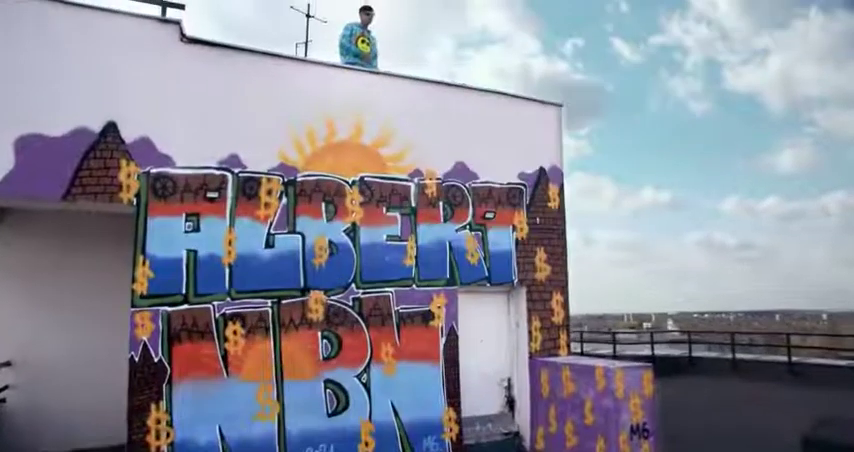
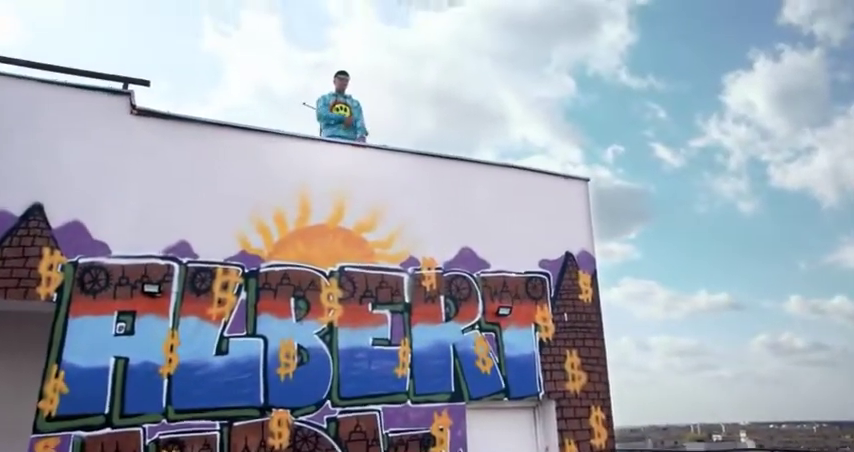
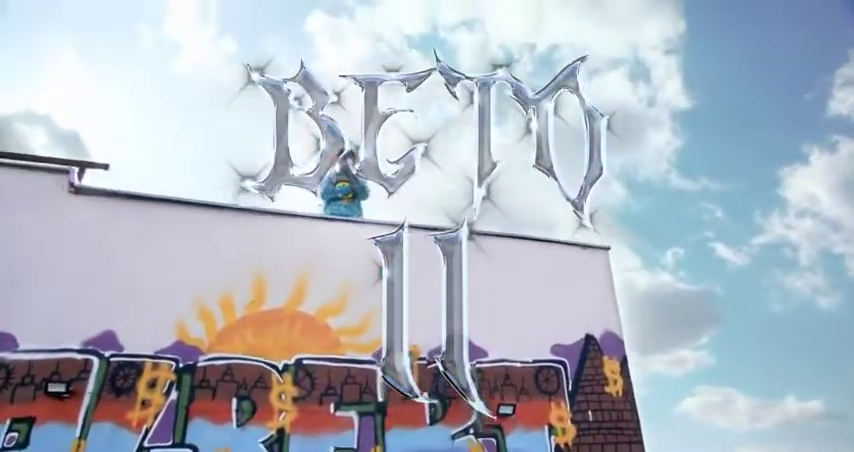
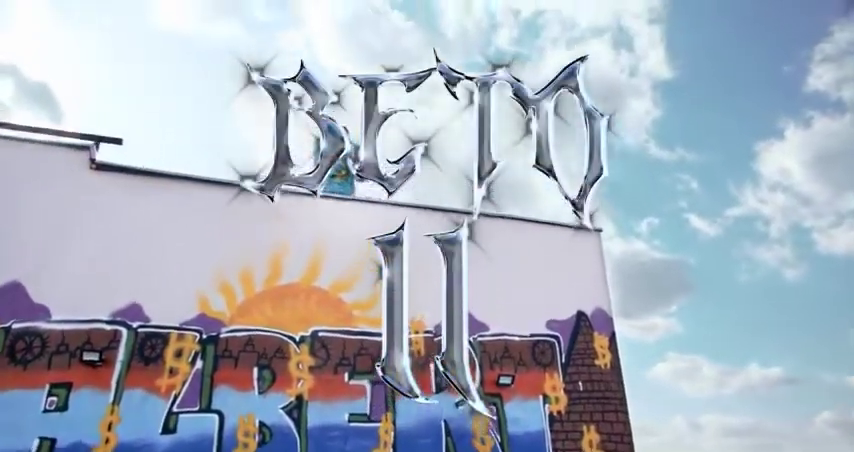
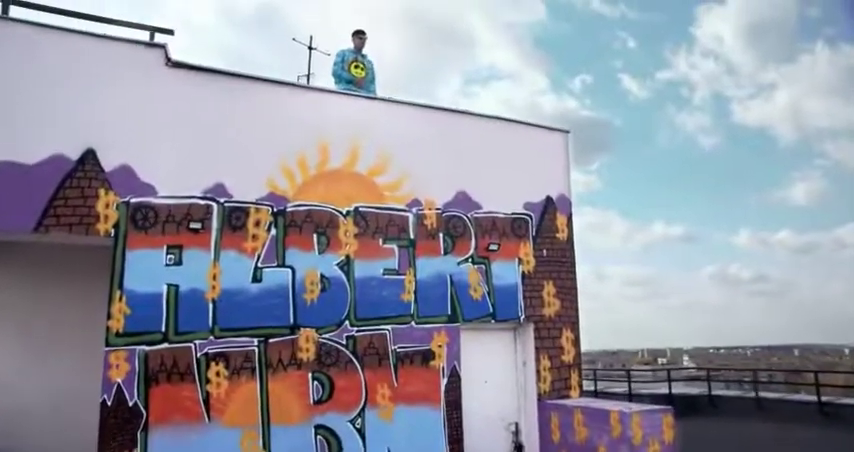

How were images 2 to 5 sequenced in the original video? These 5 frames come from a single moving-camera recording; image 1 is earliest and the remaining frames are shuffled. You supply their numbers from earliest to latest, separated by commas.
5, 2, 4, 3
